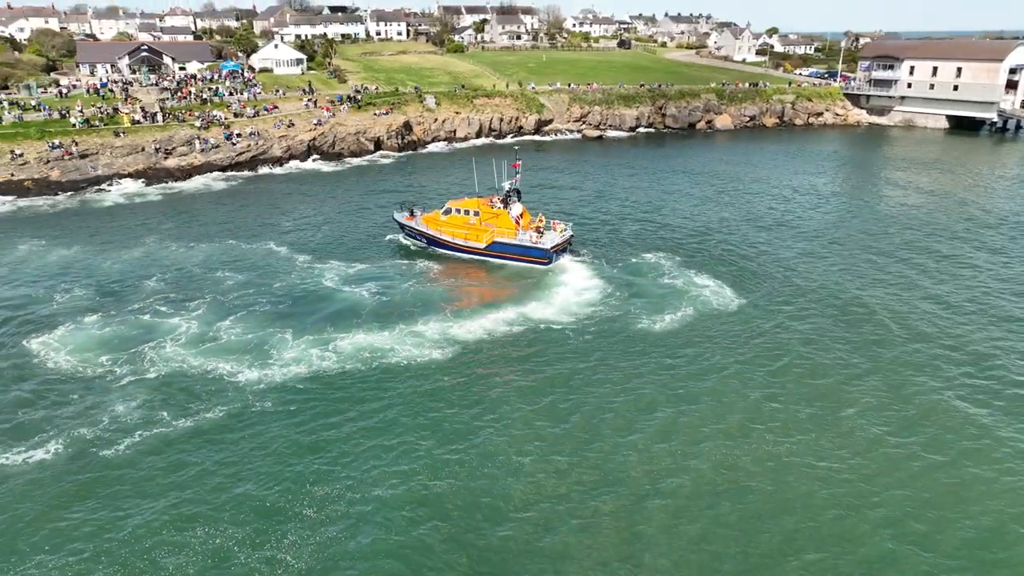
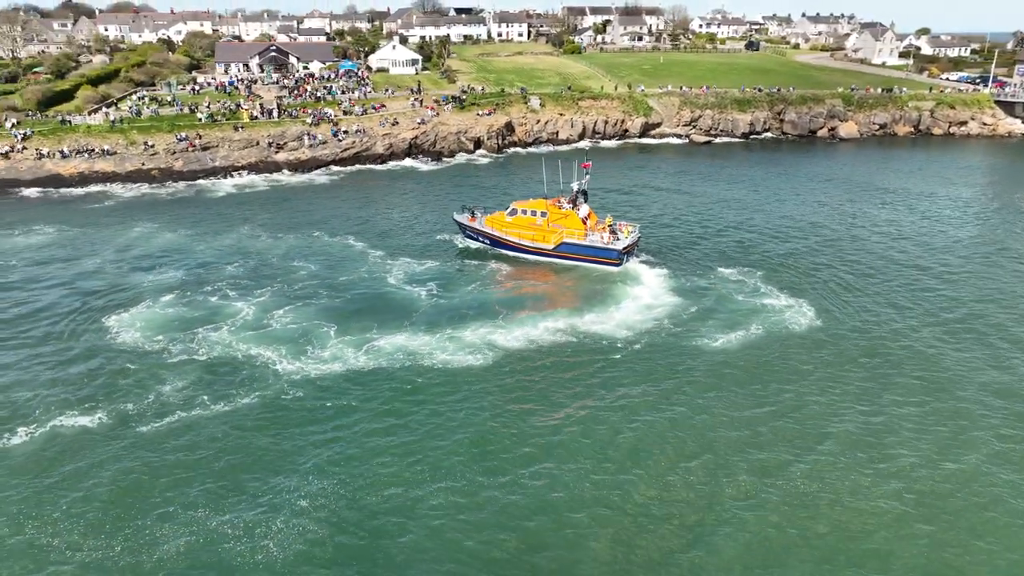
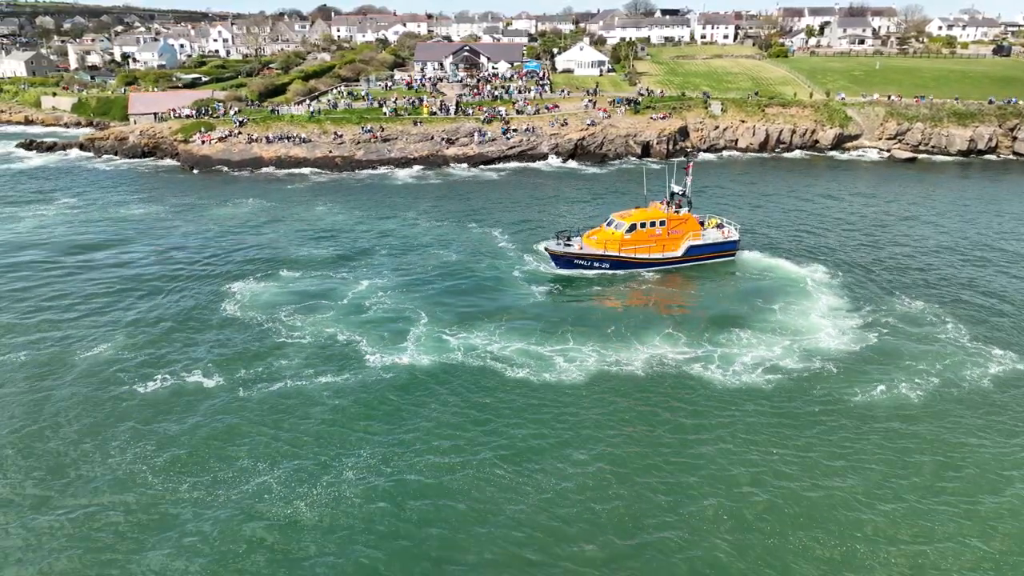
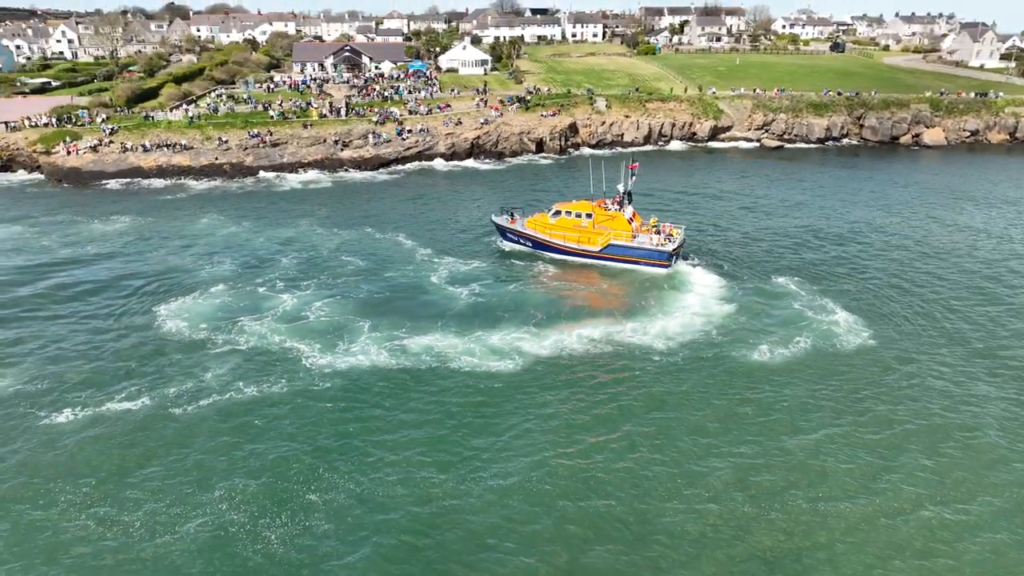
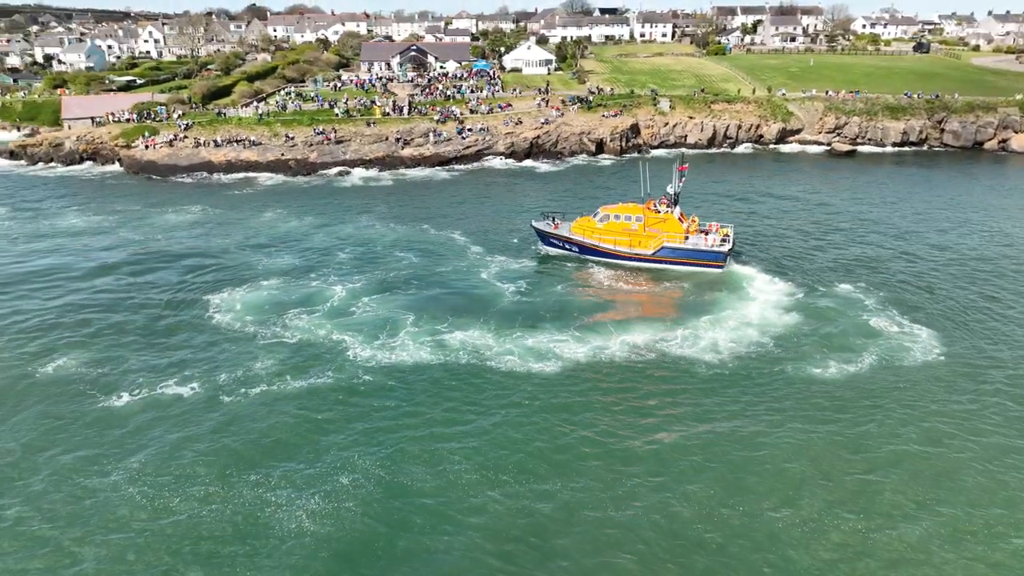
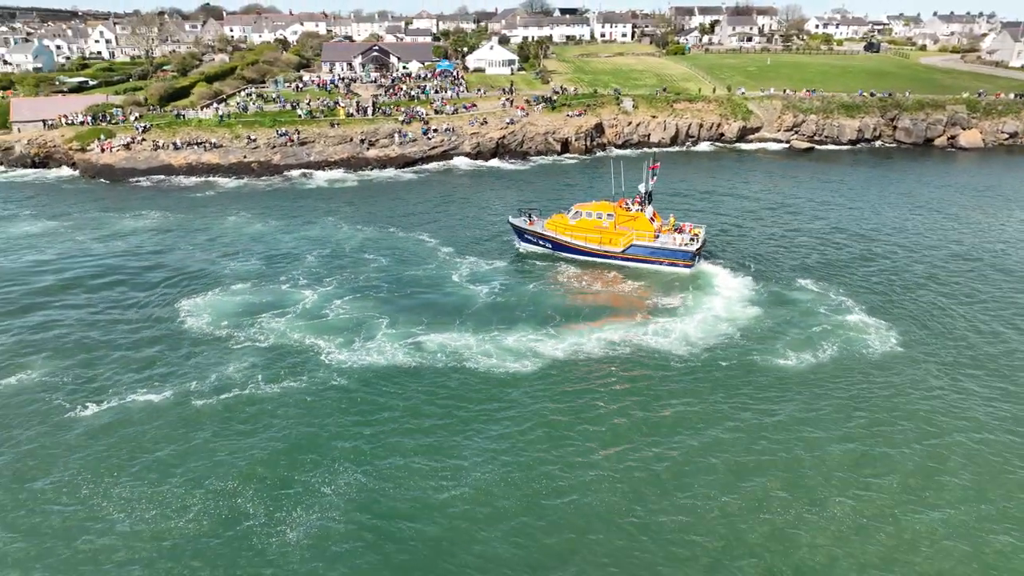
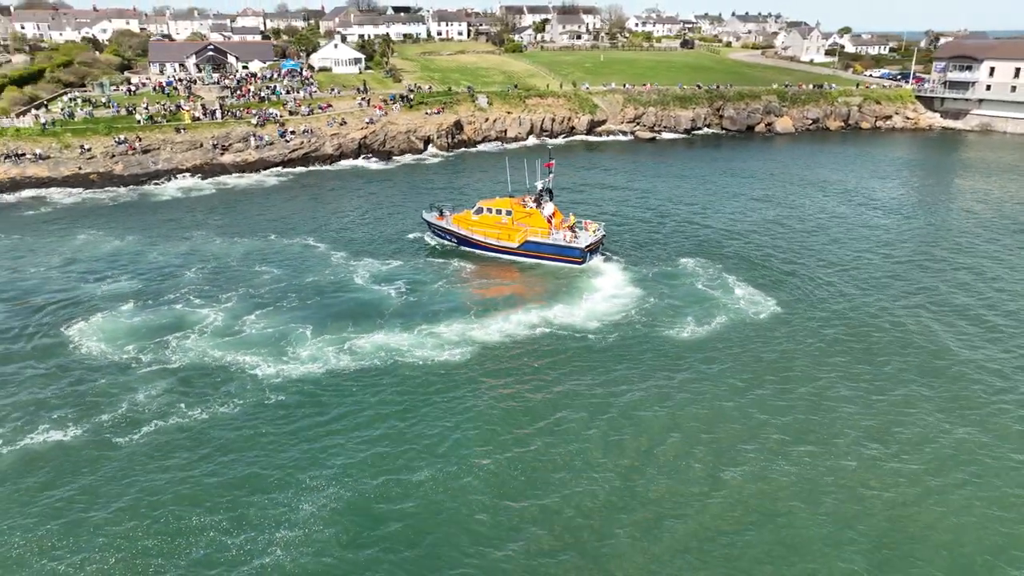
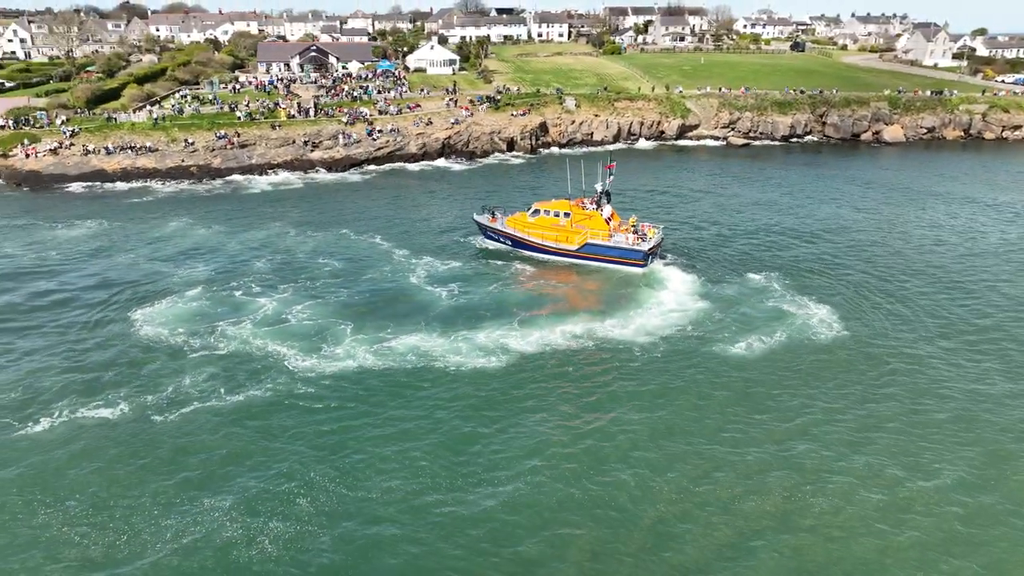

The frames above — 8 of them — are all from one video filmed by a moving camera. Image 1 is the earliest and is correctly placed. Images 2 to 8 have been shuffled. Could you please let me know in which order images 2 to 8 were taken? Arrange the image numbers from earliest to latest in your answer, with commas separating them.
7, 2, 8, 4, 6, 5, 3
